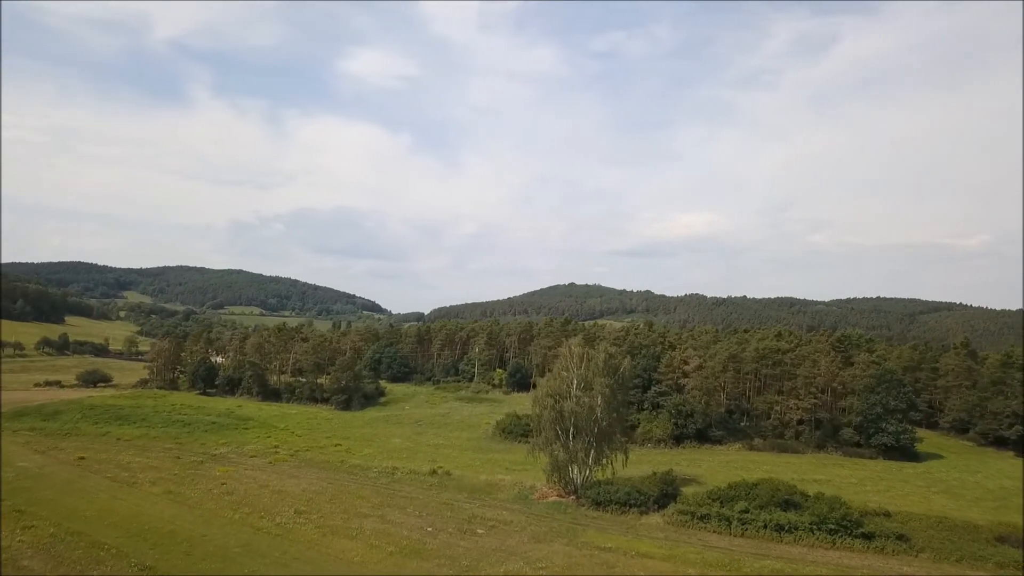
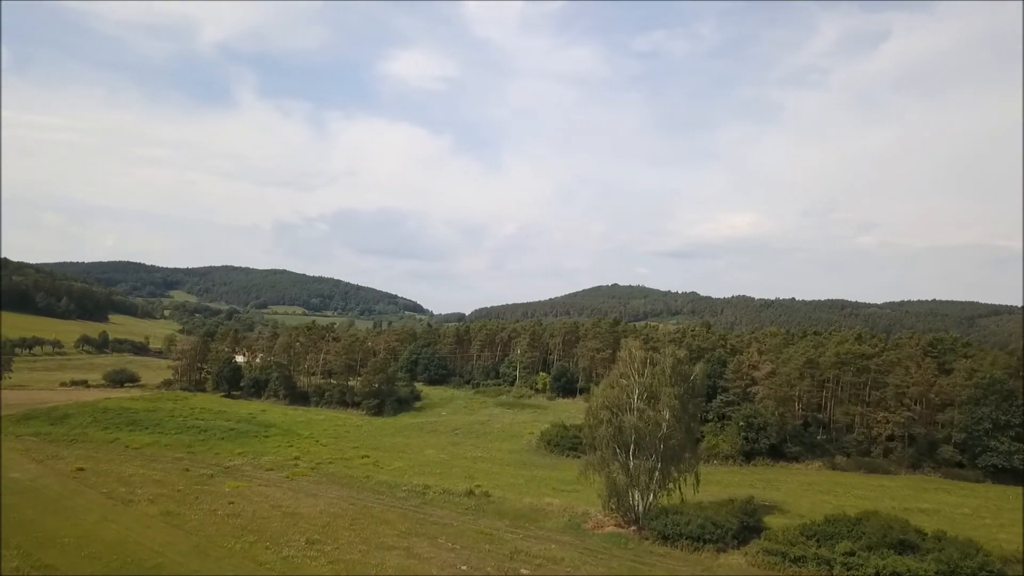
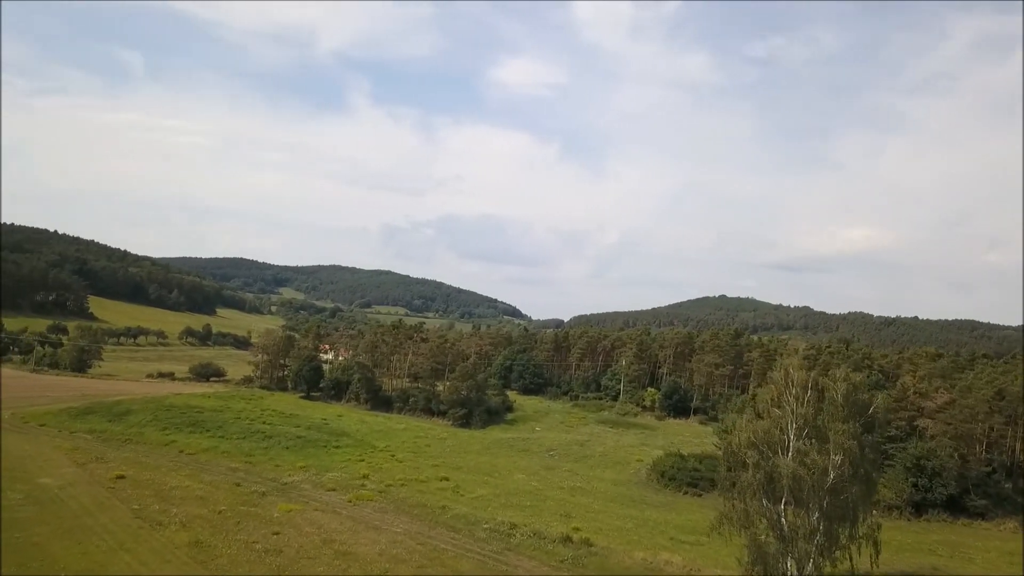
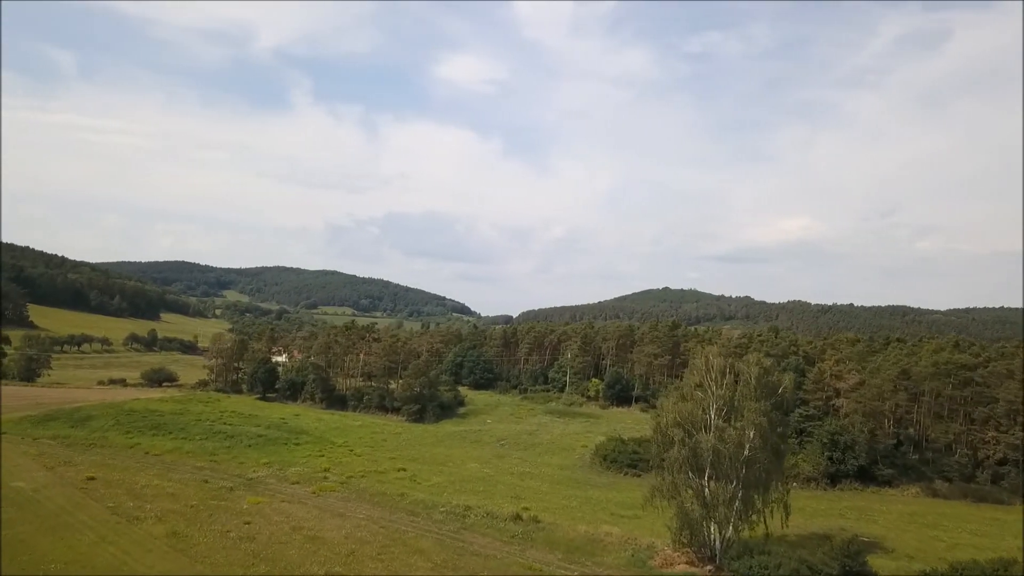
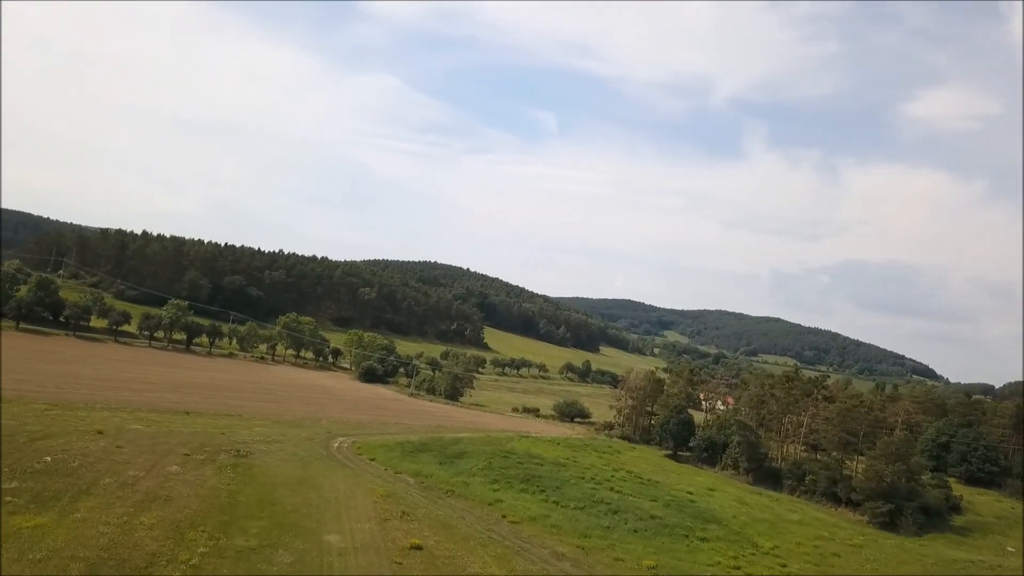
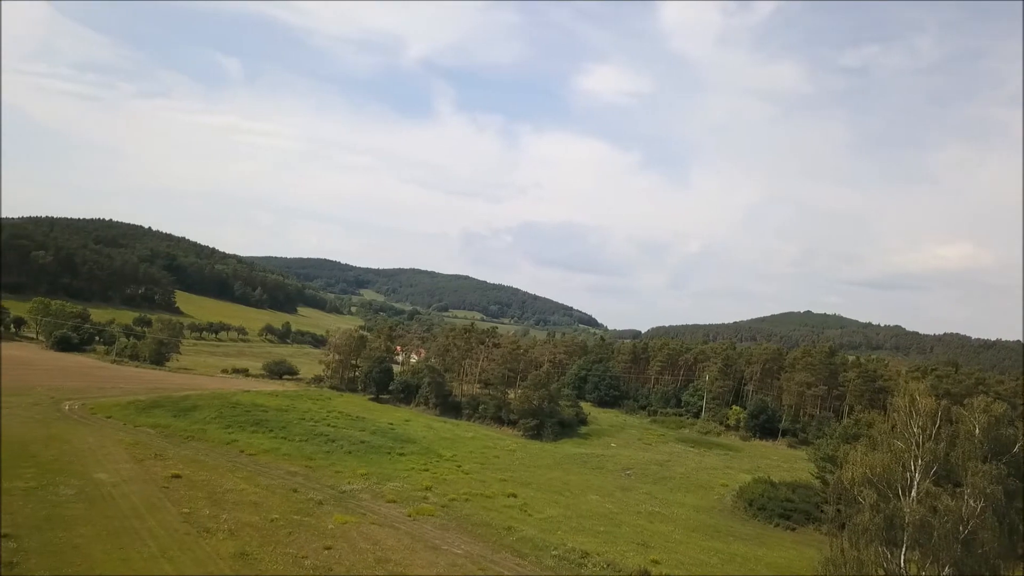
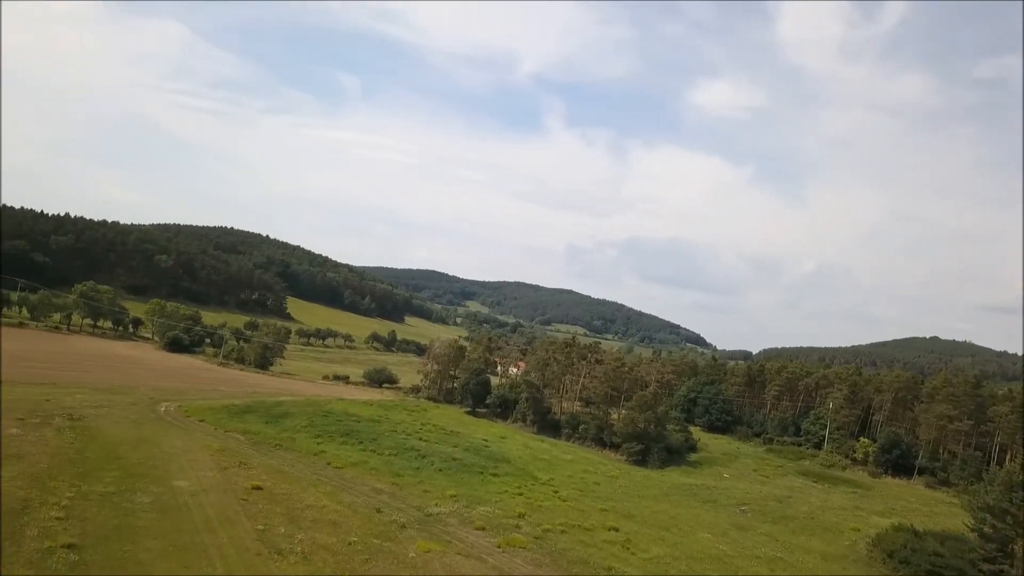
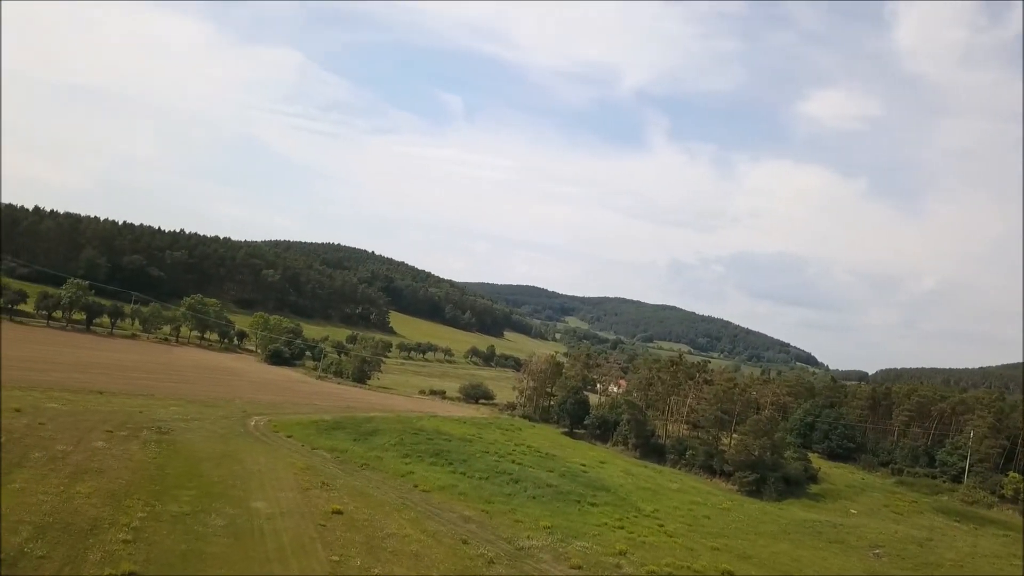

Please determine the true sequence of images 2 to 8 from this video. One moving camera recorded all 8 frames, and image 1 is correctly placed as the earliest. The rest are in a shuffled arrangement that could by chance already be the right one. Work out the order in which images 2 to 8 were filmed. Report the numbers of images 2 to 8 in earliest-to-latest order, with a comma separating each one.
2, 4, 3, 6, 7, 8, 5
